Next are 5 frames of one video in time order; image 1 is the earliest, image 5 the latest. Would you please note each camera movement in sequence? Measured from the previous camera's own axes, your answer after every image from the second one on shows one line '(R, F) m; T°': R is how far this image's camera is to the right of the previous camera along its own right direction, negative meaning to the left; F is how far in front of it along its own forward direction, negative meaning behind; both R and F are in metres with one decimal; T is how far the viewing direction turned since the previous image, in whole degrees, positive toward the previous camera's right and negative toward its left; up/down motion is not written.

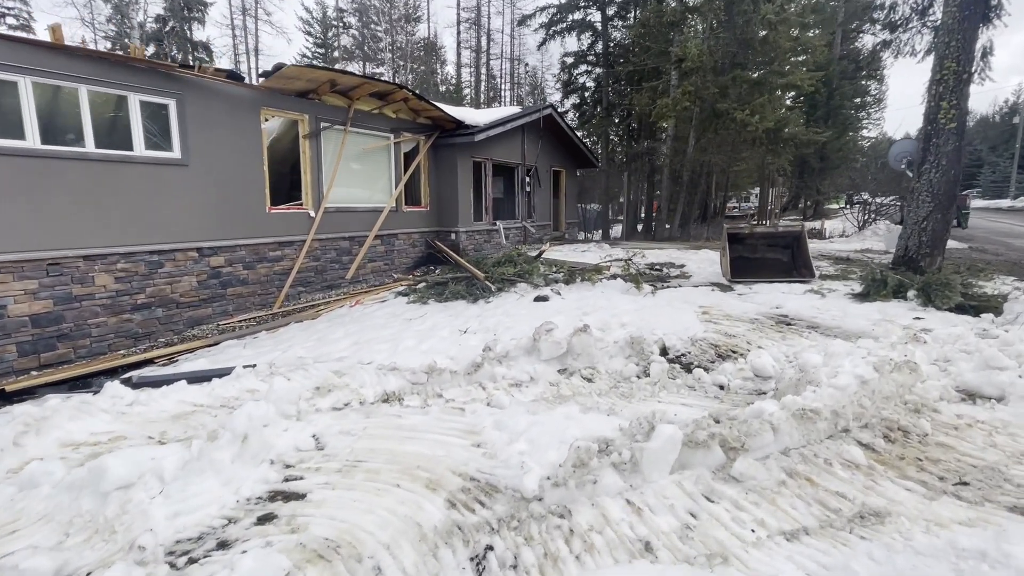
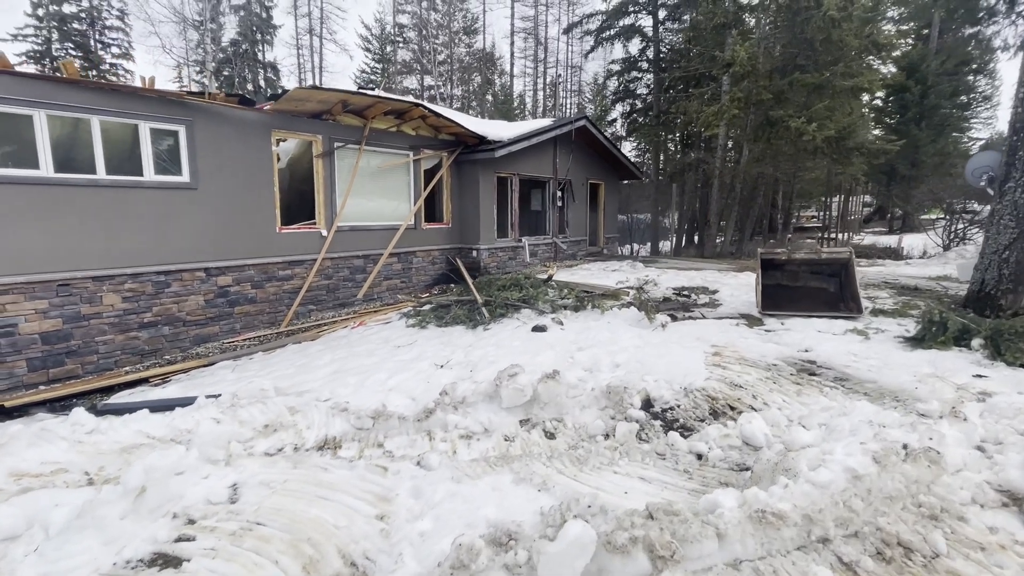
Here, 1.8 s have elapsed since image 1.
(+0.8, +0.4) m; -8°
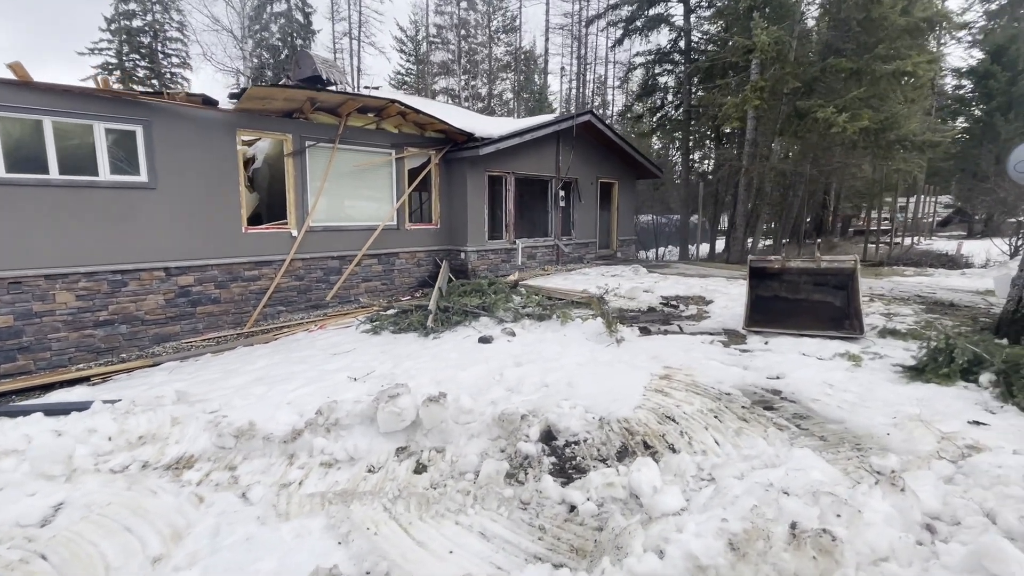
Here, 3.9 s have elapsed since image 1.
(+1.2, +0.5) m; -6°
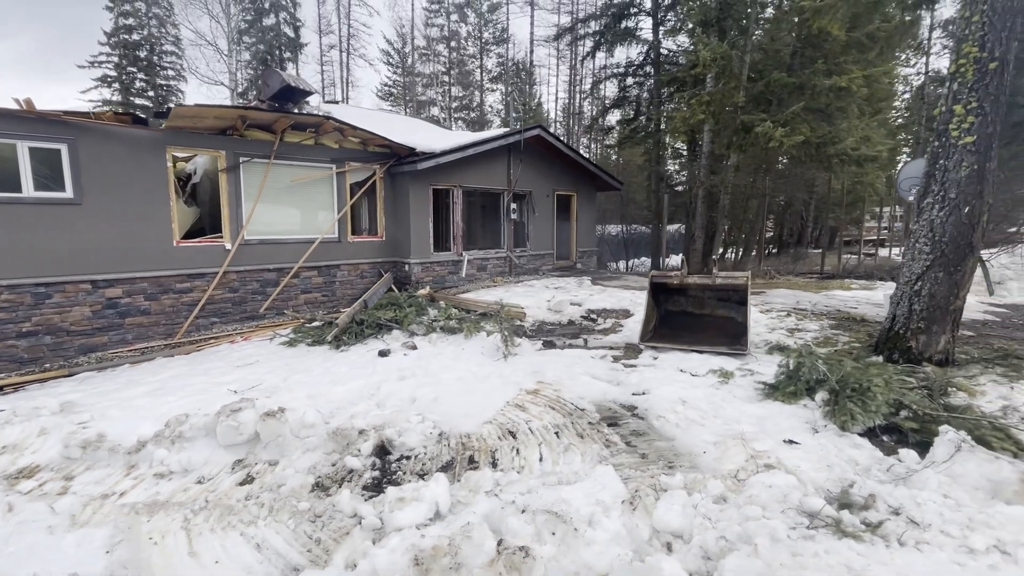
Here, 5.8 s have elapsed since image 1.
(+1.3, -0.1) m; -1°
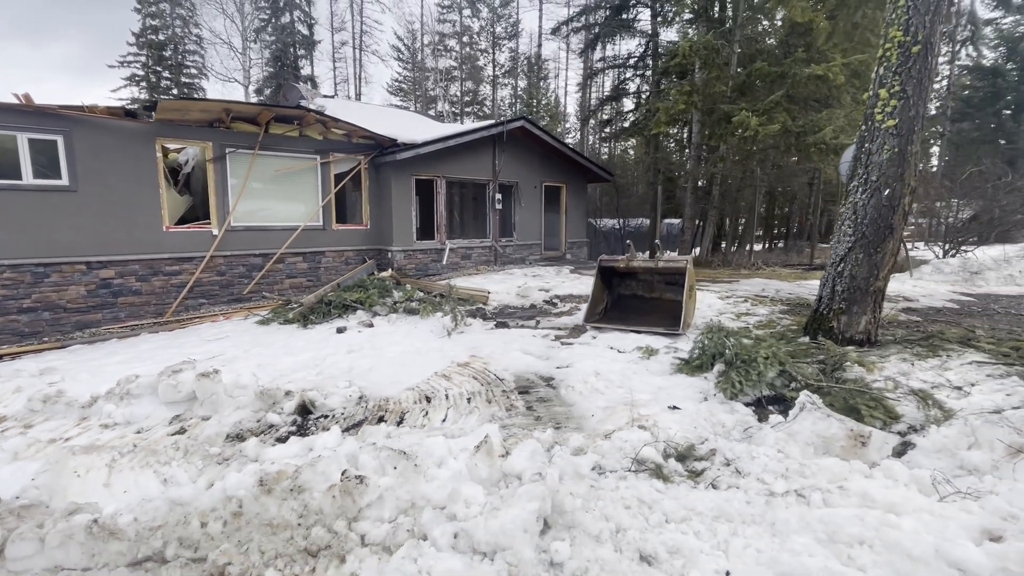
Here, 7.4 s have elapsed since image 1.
(+0.9, -0.2) m; -3°
